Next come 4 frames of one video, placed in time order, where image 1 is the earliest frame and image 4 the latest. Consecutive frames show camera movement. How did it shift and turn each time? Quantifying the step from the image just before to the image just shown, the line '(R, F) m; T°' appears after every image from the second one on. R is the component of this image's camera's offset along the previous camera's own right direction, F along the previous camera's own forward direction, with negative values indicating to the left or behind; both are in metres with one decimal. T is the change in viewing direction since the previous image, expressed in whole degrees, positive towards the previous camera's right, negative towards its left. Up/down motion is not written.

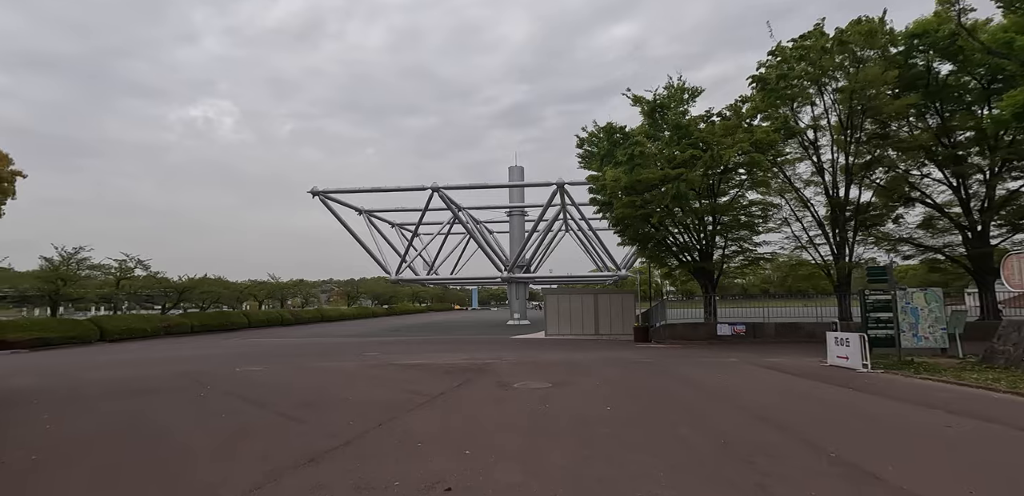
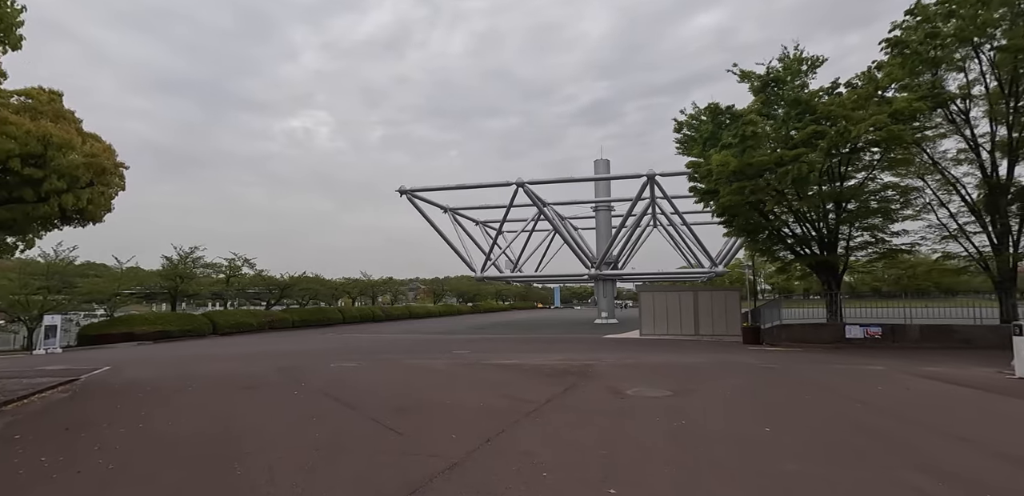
(-0.5, +1.2) m; -8°
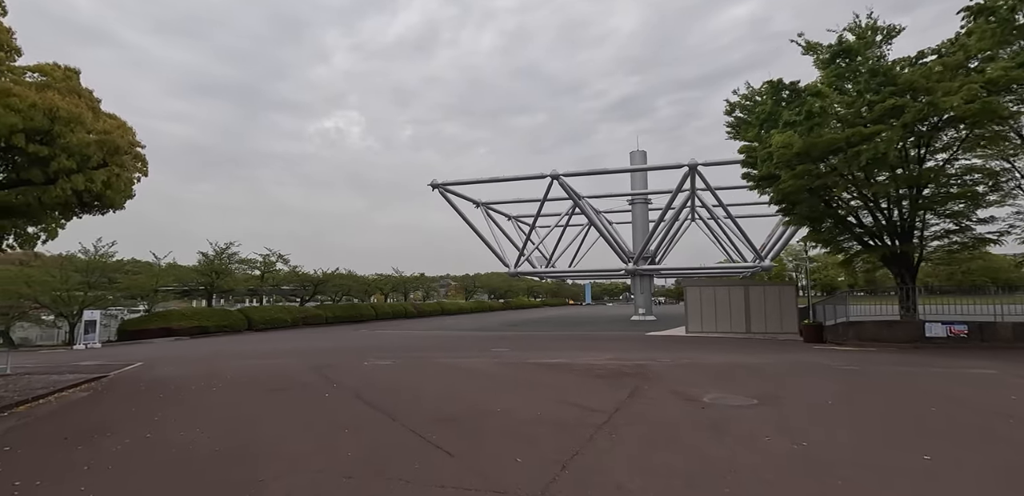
(-0.4, +1.2) m; -3°
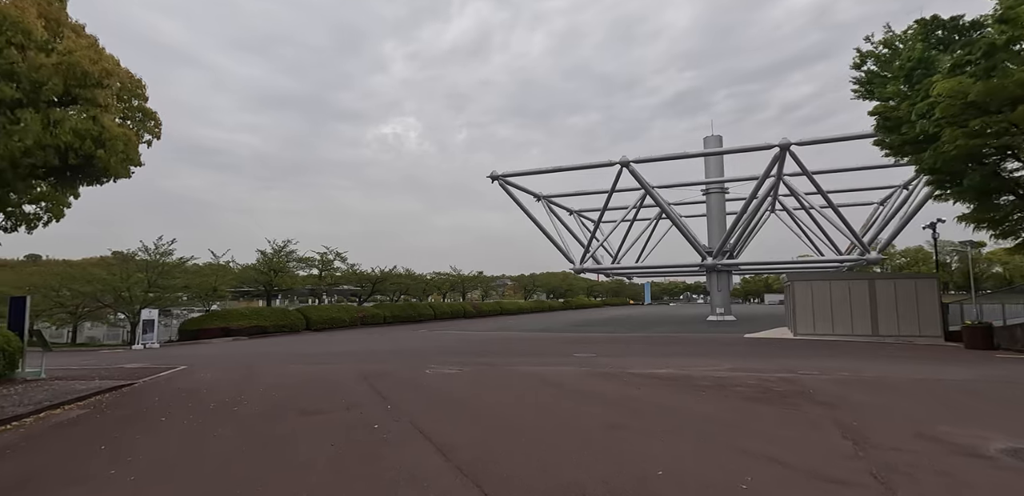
(-0.8, +2.9) m; -5°
